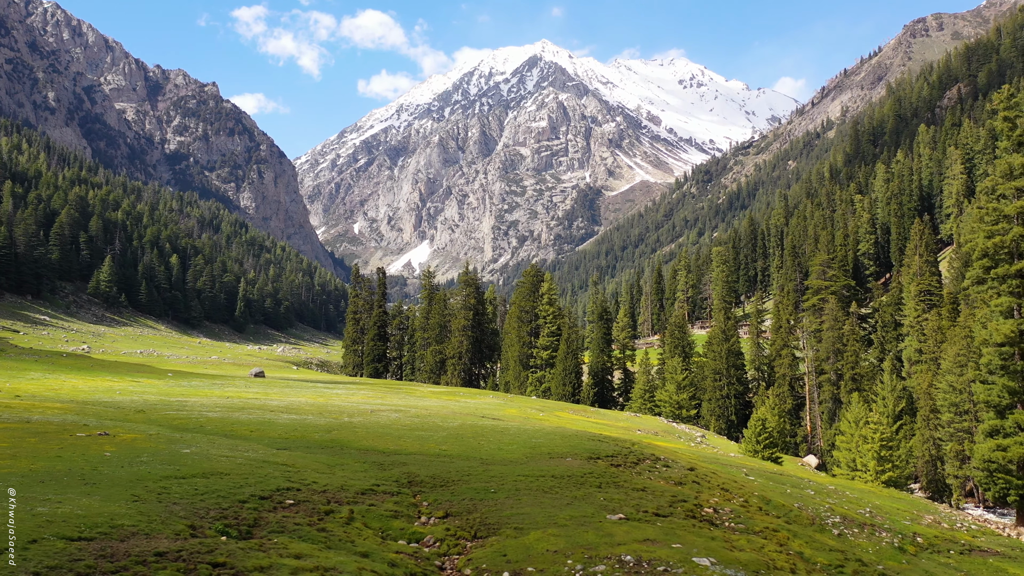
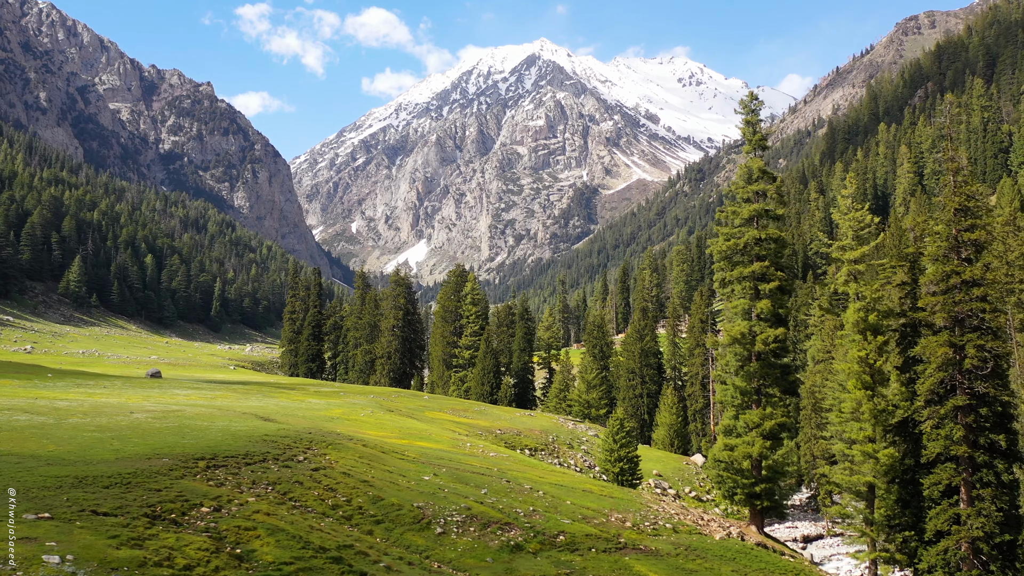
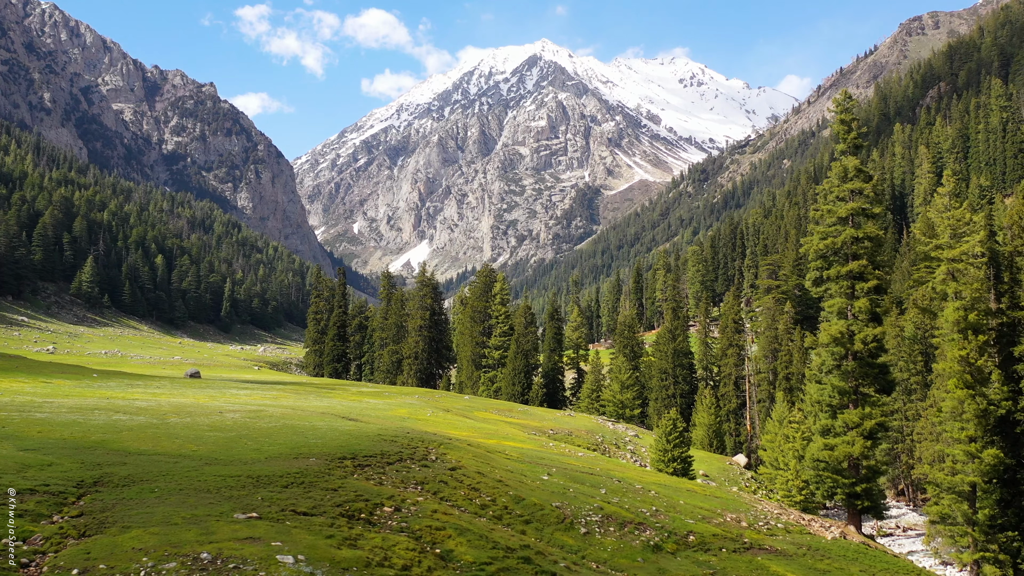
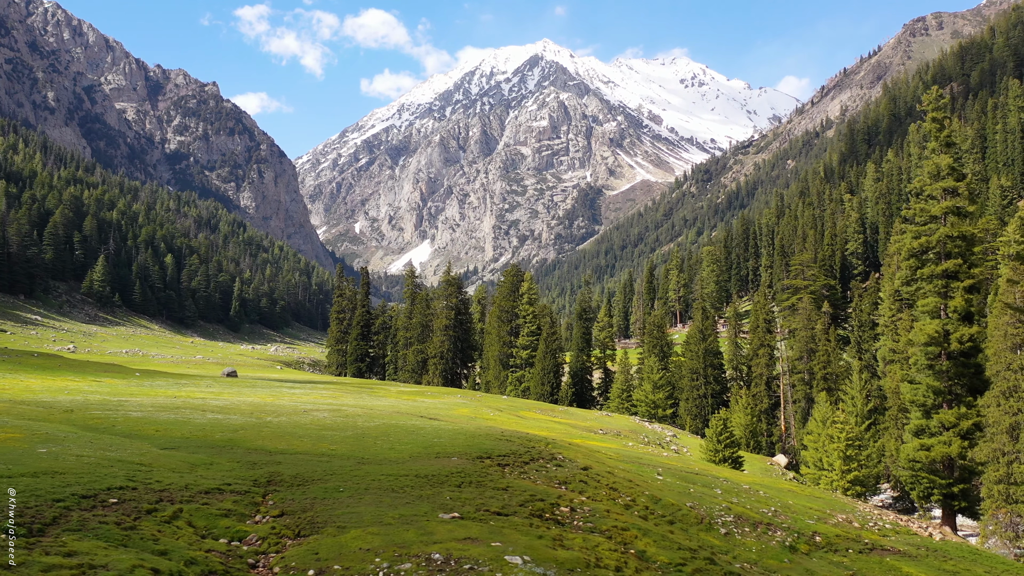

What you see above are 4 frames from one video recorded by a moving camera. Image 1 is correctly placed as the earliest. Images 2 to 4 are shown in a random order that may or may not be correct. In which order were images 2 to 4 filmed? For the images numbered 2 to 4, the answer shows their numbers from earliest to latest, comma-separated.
4, 3, 2
